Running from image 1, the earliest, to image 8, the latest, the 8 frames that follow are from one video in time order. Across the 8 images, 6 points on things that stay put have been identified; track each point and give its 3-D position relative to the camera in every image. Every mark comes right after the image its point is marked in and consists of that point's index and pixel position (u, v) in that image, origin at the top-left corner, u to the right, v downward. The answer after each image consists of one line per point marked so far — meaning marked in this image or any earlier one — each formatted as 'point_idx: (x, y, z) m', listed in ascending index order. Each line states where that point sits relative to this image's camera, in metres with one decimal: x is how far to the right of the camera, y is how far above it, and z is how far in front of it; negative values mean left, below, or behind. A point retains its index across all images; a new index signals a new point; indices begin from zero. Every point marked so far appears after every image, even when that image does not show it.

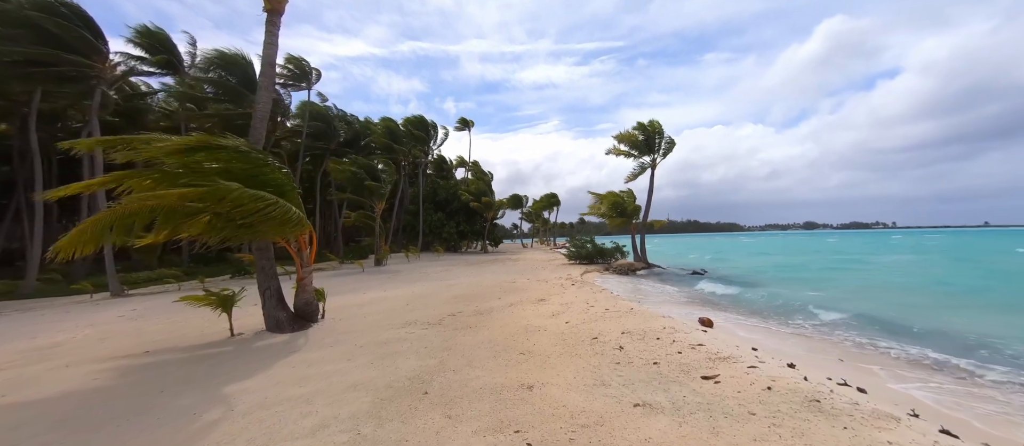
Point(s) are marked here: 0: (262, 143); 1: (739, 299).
0: (-4.4, +1.5, +6.3) m
1: (+6.8, -2.4, +10.8) m
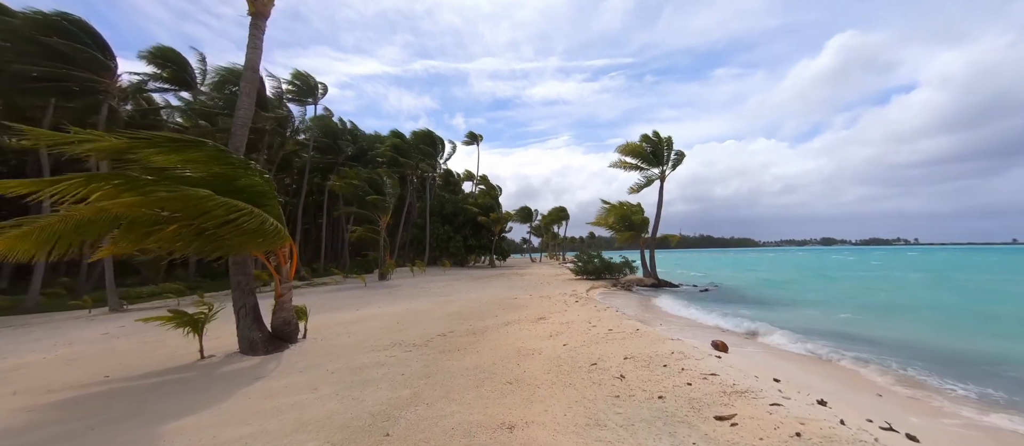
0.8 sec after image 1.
0: (-4.5, +1.3, +6.0) m
1: (+6.8, -2.8, +10.0) m
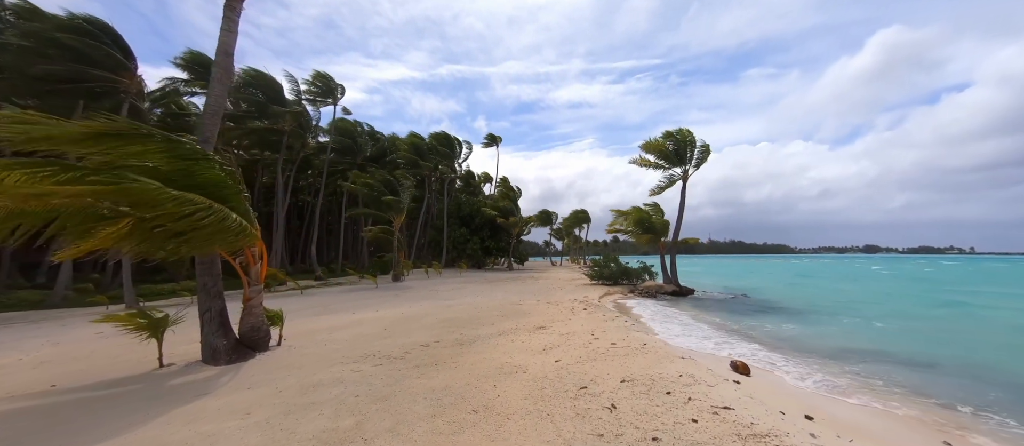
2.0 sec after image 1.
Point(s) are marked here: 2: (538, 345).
0: (-4.7, +1.3, +5.7) m
1: (+6.8, -2.9, +8.9) m
2: (+0.4, -2.2, +6.4) m
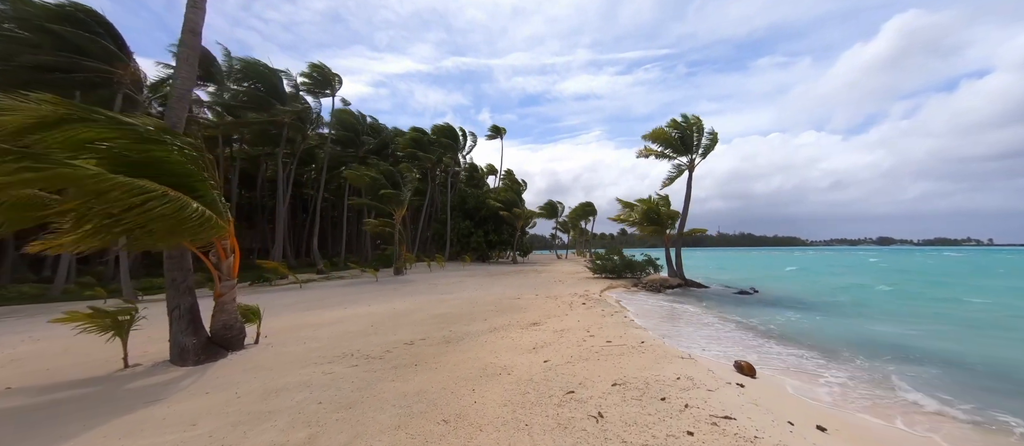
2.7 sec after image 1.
0: (-4.9, +1.5, +5.3) m
1: (+6.7, -2.7, +8.5) m
2: (+0.3, -2.0, +6.0) m
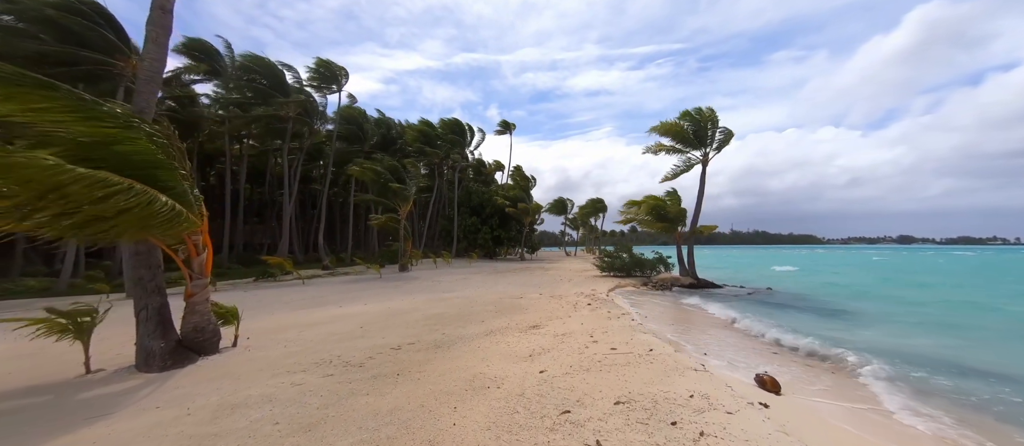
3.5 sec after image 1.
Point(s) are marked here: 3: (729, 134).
0: (-5.0, +1.5, +4.9) m
1: (+6.7, -2.6, +7.8) m
2: (+0.2, -1.9, +5.5) m
3: (+9.8, +4.0, +16.2) m
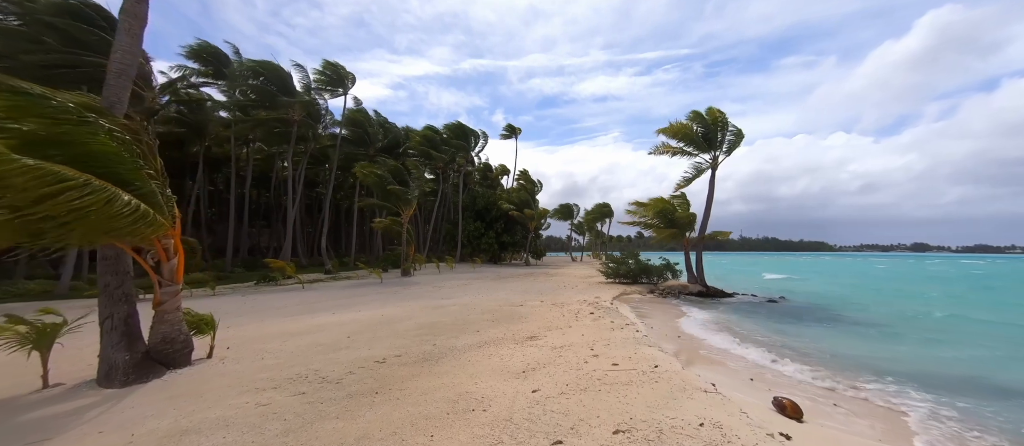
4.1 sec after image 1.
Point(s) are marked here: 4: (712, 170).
0: (-5.1, +1.5, +4.7) m
1: (+6.6, -2.7, +7.2) m
2: (+0.1, -2.0, +5.1) m
3: (+9.9, +3.8, +15.6) m
4: (+9.2, +2.4, +16.5) m
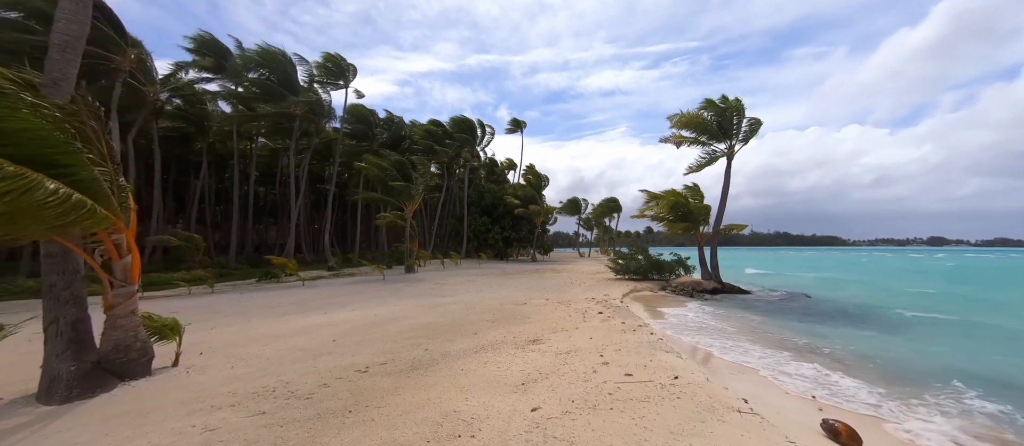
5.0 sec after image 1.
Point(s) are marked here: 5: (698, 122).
0: (-5.1, +1.6, +4.1) m
1: (+6.7, -2.5, +6.5) m
2: (+0.1, -1.9, +4.5) m
3: (+10.1, +4.1, +14.8) m
4: (+9.3, +2.7, +15.6) m
5: (+7.7, +4.2, +14.9) m
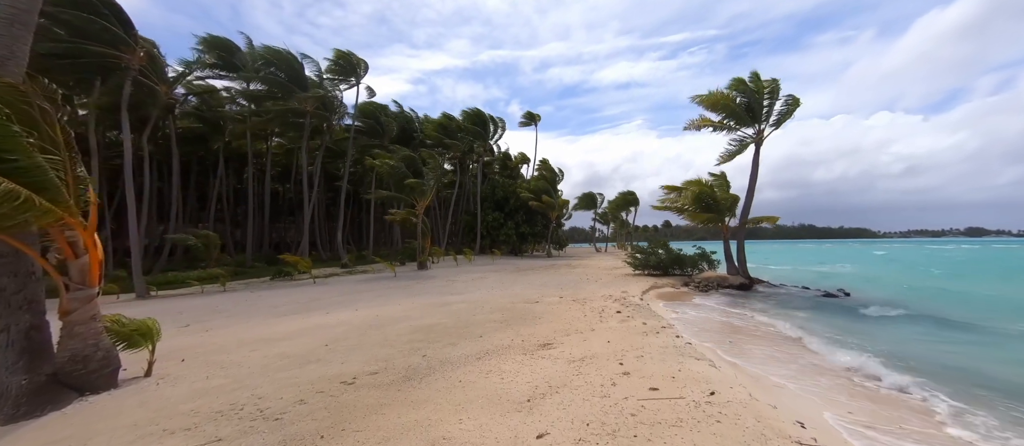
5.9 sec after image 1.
0: (-5.1, +1.6, +3.7) m
1: (+6.8, -2.3, +5.6) m
2: (+0.1, -1.8, +3.9) m
3: (+10.5, +4.5, +13.7) m
4: (+9.8, +3.1, +14.6) m
5: (+8.1, +4.6, +13.9) m
